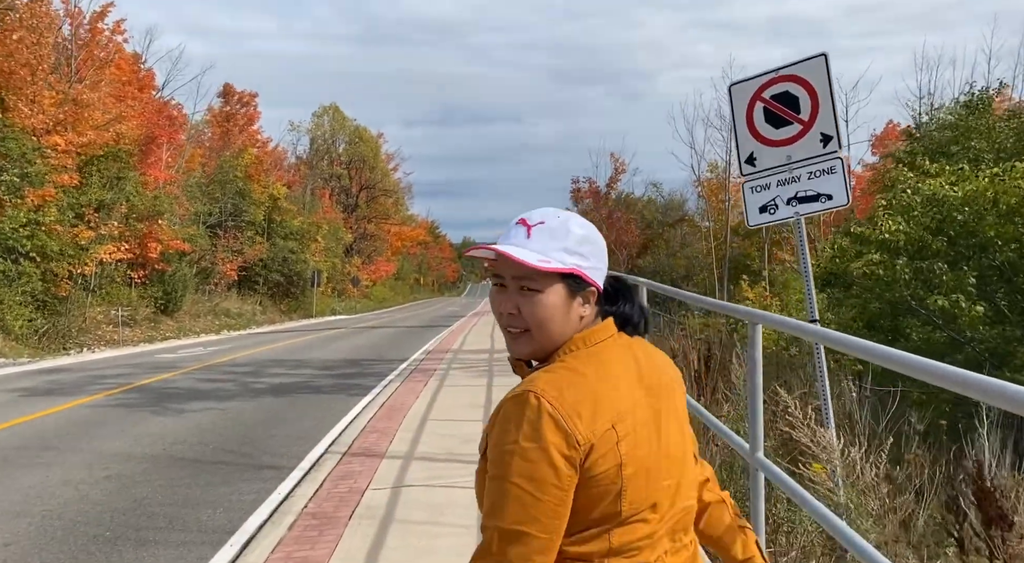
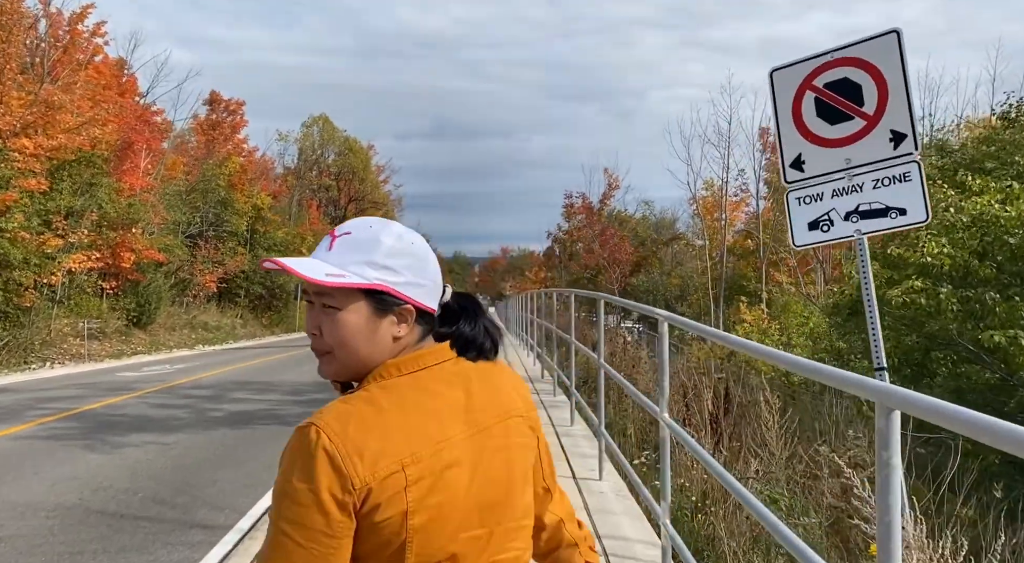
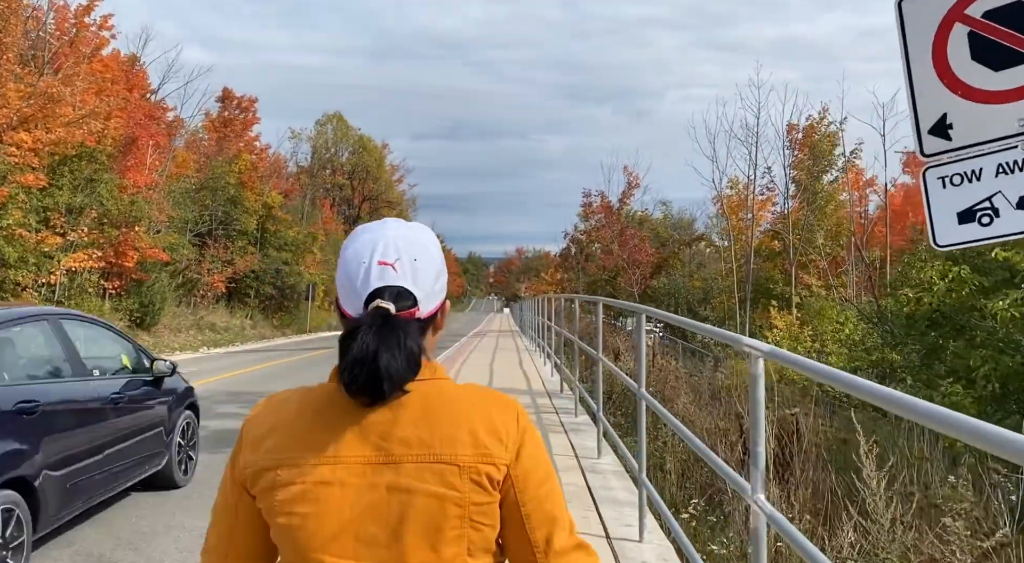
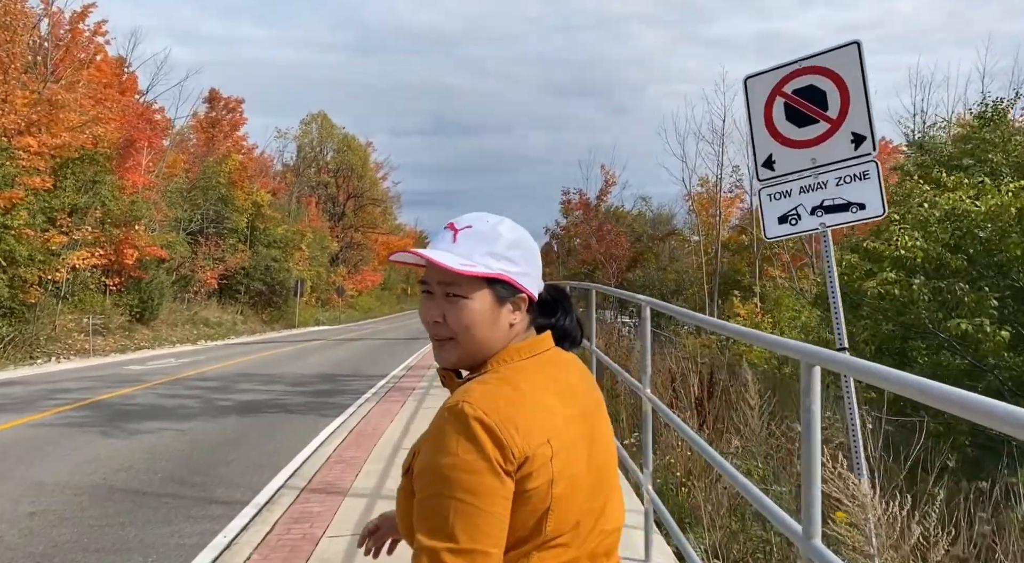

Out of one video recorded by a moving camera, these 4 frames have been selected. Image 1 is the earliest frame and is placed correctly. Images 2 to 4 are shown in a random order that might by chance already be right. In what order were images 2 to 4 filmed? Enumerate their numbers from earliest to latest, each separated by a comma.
4, 2, 3
